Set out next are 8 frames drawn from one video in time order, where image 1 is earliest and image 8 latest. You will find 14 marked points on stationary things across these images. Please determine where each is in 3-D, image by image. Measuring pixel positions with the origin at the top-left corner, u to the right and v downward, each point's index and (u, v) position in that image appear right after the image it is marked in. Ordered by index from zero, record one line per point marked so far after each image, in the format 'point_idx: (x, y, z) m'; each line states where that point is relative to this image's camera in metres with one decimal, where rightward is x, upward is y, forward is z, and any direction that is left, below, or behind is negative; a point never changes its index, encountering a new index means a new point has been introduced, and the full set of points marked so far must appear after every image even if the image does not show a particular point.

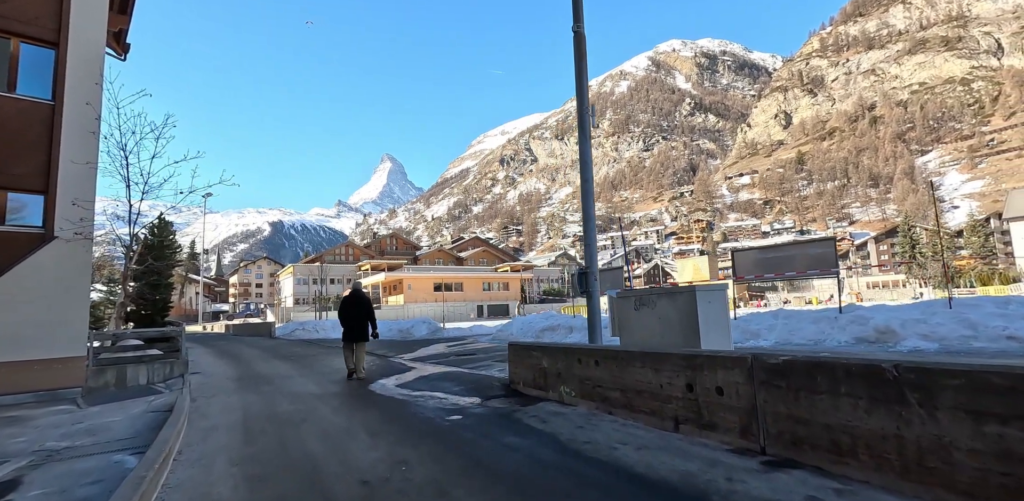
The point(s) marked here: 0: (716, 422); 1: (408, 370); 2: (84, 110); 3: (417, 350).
0: (+1.7, -1.5, +4.3) m
1: (-2.0, -2.3, +9.9) m
2: (-7.6, +2.5, +9.0) m
3: (-2.8, -2.8, +14.5) m
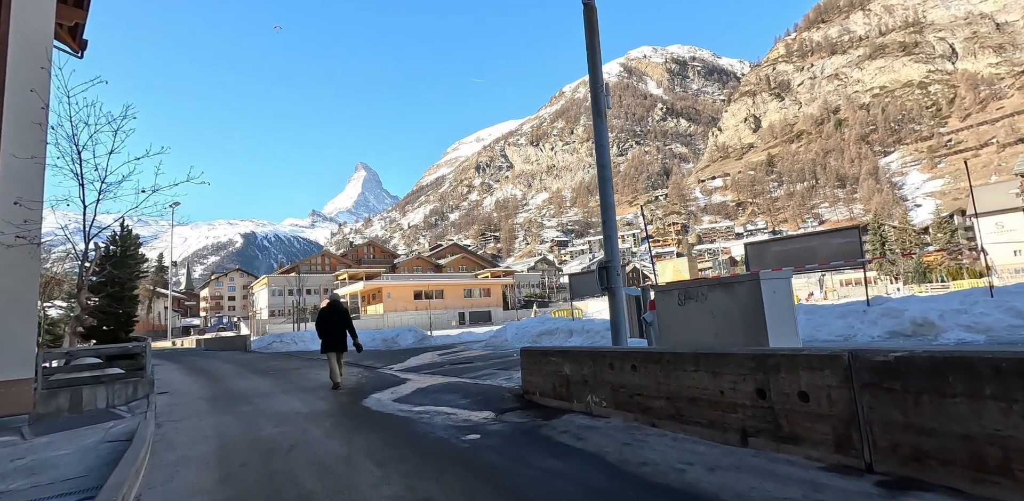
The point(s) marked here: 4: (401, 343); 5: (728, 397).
0: (+2.0, -1.3, +3.6) m
1: (-1.9, -2.3, +9.0) m
2: (-7.6, +2.4, +8.0) m
3: (-2.9, -2.9, +13.5) m
4: (-4.2, -3.5, +19.1) m
5: (+1.7, -1.2, +4.1) m
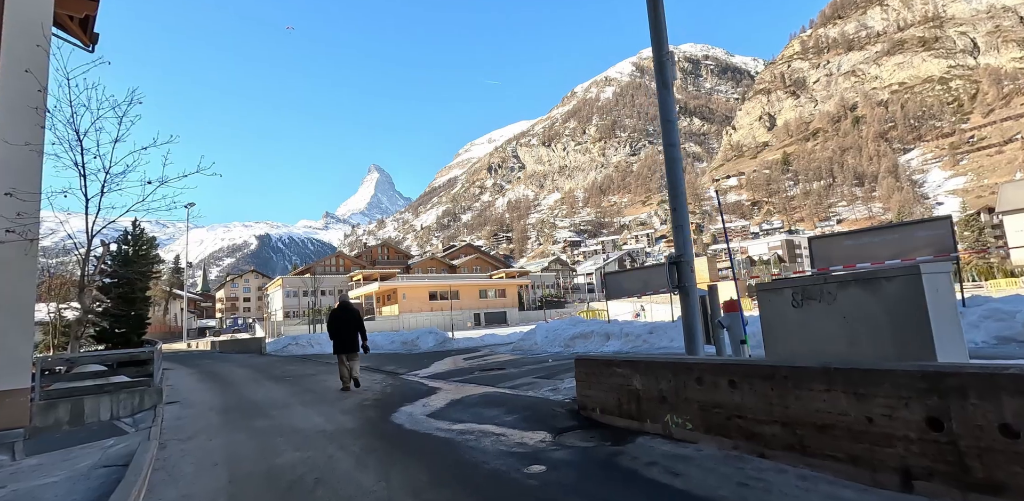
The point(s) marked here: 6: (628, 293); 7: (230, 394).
0: (+2.6, -1.2, +2.6) m
1: (-1.3, -2.3, +8.2) m
2: (-7.0, +2.4, +7.2) m
3: (-2.1, -2.9, +12.7) m
4: (-3.3, -3.4, +18.3) m
5: (+2.3, -1.1, +3.2) m
6: (+3.1, -1.1, +13.6) m
7: (-5.3, -2.7, +9.5) m
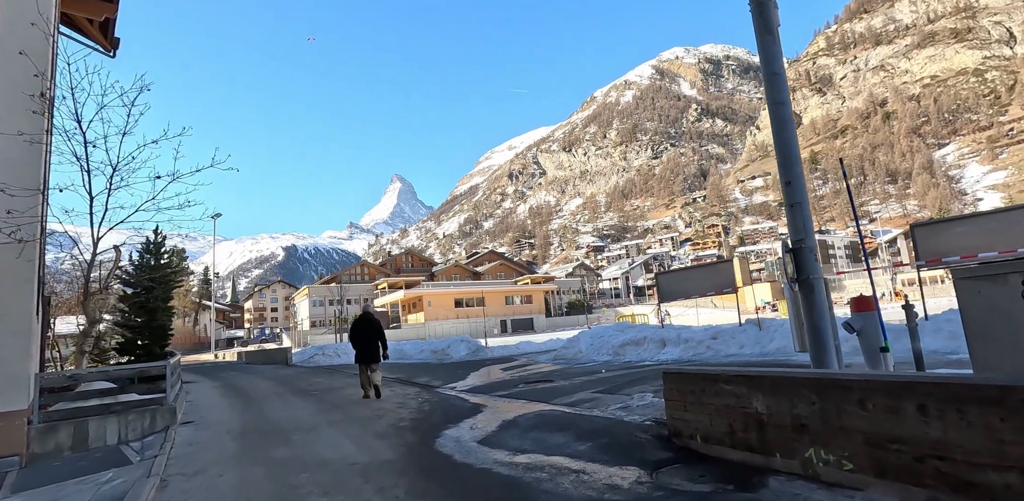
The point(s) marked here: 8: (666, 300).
0: (+3.1, -1.0, +1.4) m
1: (-0.5, -2.2, +7.1) m
2: (-6.3, +2.4, +6.5) m
3: (-1.1, -2.9, +11.7) m
4: (-2.0, -3.5, +17.3) m
5: (+2.8, -0.9, +2.0) m
6: (+4.1, -1.1, +12.4) m
7: (-4.4, -2.7, +8.6) m
8: (+3.8, -1.2, +12.5) m
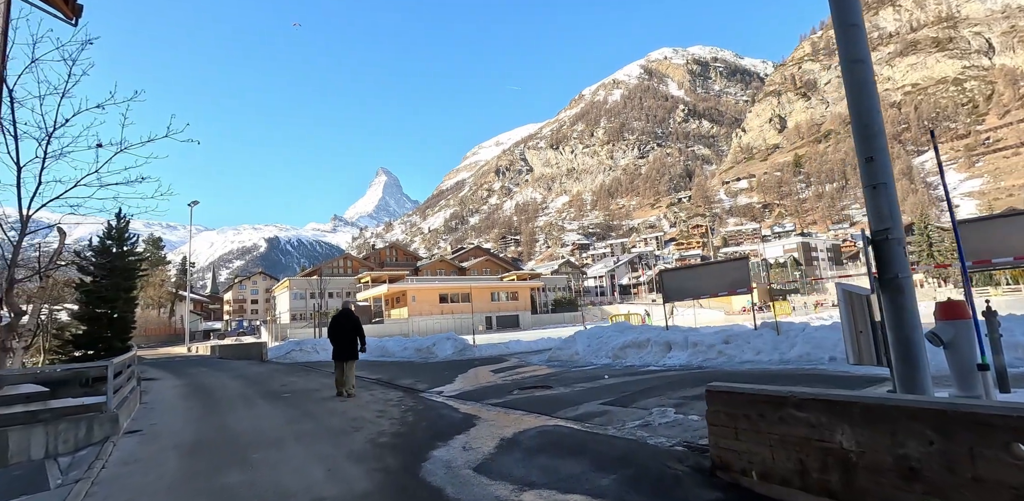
0: (+3.2, -1.0, +0.6) m
1: (-0.5, -2.1, +6.2) m
2: (-6.2, +2.6, +5.4) m
3: (-1.3, -2.7, +10.7) m
4: (-2.4, -3.3, +16.4) m
5: (+3.0, -0.9, +1.1) m
6: (+4.0, -1.0, +11.6) m
7: (-4.5, -2.5, +7.6) m
8: (+3.6, -1.1, +11.7) m
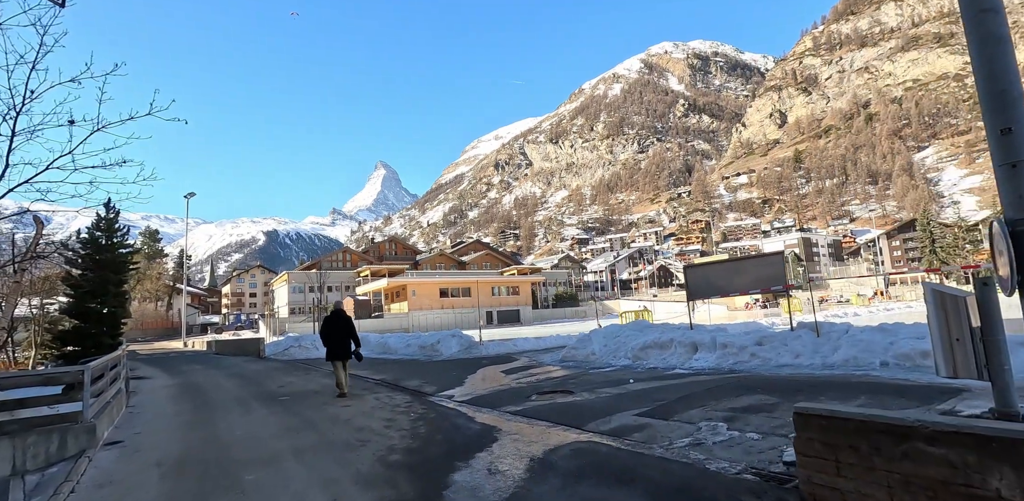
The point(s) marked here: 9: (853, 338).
0: (+3.5, -1.0, -0.1) m
1: (-0.2, -2.0, +5.5) m
2: (-5.9, +2.7, +4.6) m
3: (-1.0, -2.6, +10.1) m
4: (-2.1, -3.1, +15.7) m
5: (+3.3, -0.9, +0.5) m
6: (+4.2, -0.9, +10.9) m
7: (-4.2, -2.4, +6.9) m
8: (+3.9, -1.0, +11.0) m
9: (+5.1, -1.3, +7.6) m
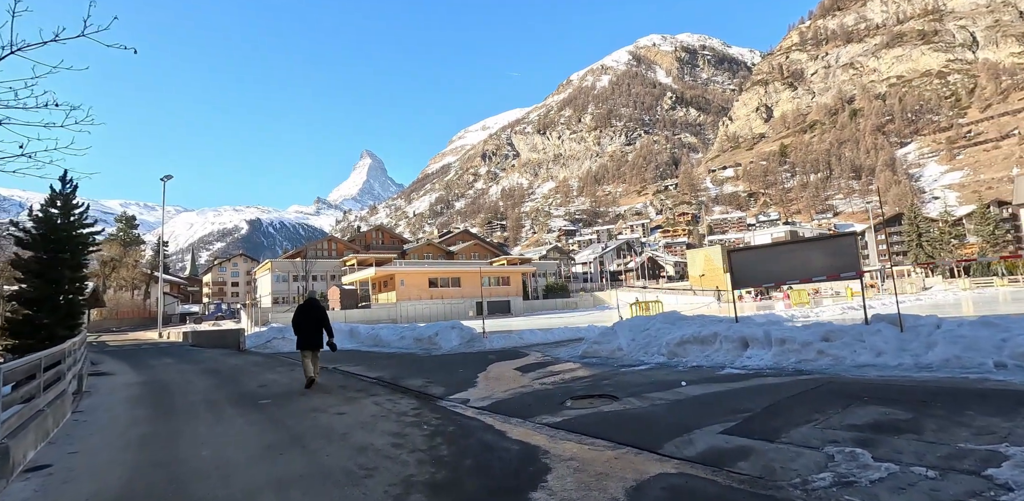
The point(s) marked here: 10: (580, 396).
0: (+4.1, -0.9, -1.3) m
1: (+0.2, -1.7, +4.2) m
2: (-5.4, +3.0, +3.1) m
3: (-0.7, -2.2, +8.7) m
4: (-2.0, -2.6, +14.3) m
5: (+3.9, -0.7, -0.8) m
6: (+4.5, -0.6, +9.7) m
7: (-3.8, -2.1, +5.5) m
8: (+4.2, -0.7, +9.8) m
9: (+5.5, -1.0, +6.4) m
10: (+0.9, -1.9, +7.0) m
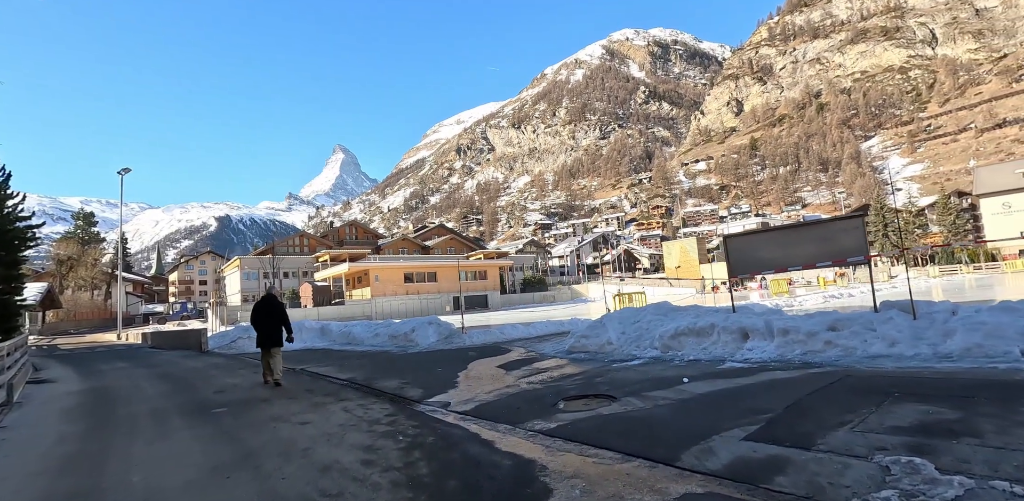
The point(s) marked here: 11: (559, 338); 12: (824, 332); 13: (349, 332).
0: (+4.3, -0.7, -1.8) m
1: (+0.2, -1.6, +3.5) m
2: (-5.4, +3.1, +2.1) m
3: (-1.0, -2.0, +8.0) m
4: (-2.5, -2.4, +13.6) m
5: (+4.0, -0.6, -1.3) m
6: (+4.2, -0.3, +9.2) m
7: (-3.9, -2.0, +4.6) m
8: (+3.9, -0.4, +9.3) m
9: (+5.4, -0.8, +6.0) m
10: (+0.7, -1.8, +6.4) m
11: (+0.9, -1.9, +11.1) m
12: (+4.2, -1.1, +6.8) m
13: (-5.1, -2.6, +16.1) m
